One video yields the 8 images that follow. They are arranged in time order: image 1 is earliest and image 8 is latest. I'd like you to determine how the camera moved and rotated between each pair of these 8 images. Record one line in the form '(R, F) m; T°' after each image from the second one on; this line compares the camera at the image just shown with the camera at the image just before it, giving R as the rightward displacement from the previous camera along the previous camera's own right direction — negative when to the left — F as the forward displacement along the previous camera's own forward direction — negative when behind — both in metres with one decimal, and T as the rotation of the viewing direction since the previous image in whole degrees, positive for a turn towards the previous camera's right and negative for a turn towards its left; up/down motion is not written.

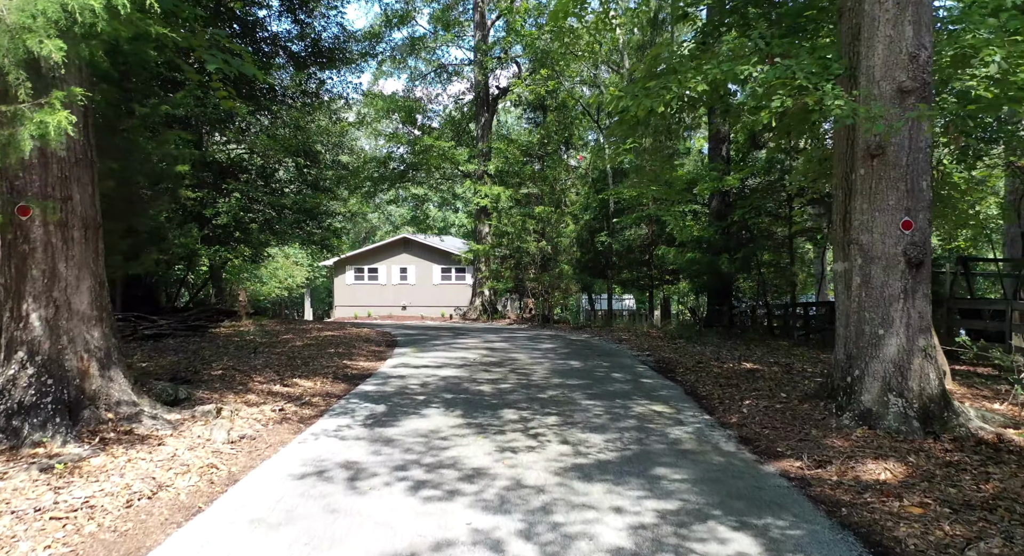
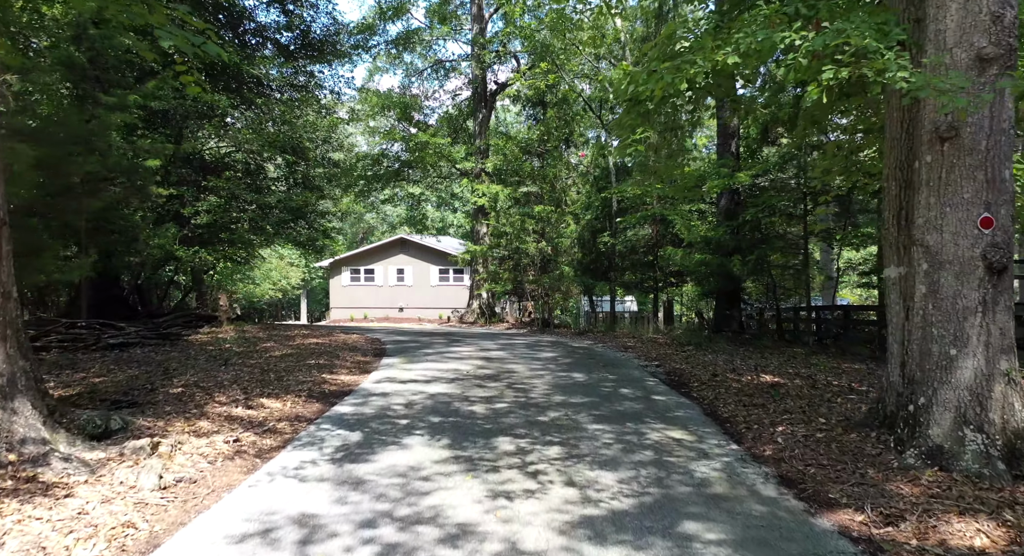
(0.0, +0.8) m; 0°
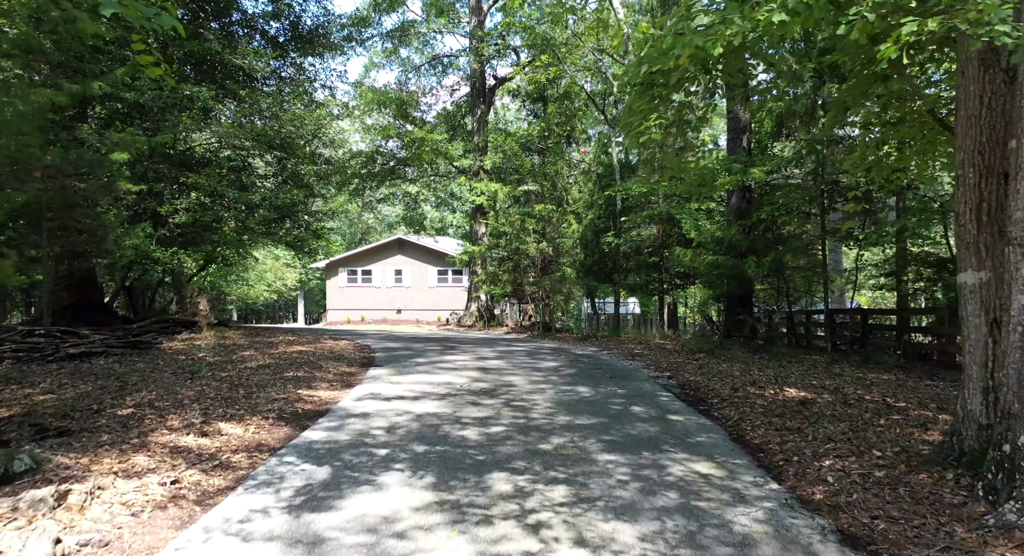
(0.0, +0.8) m; 0°
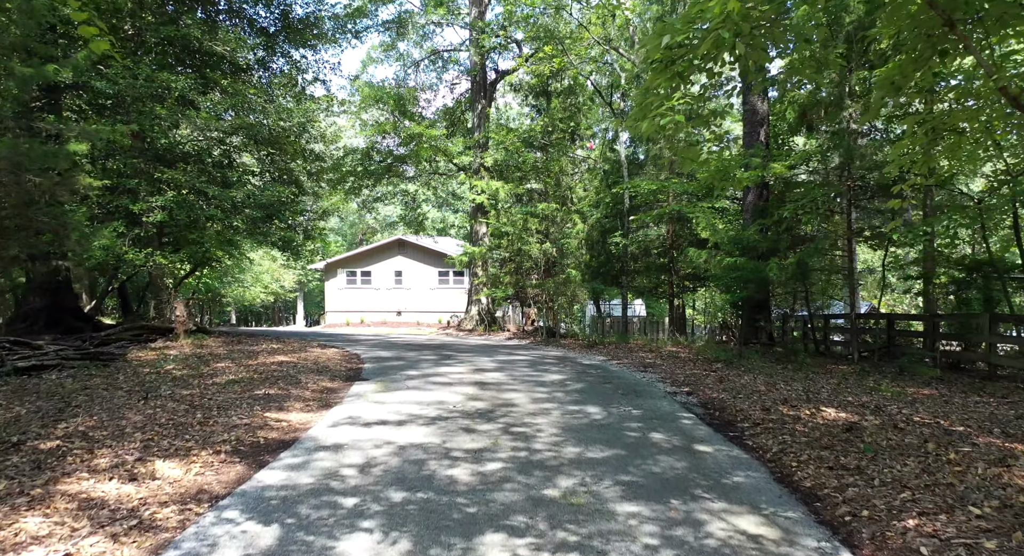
(0.0, +1.0) m; 0°
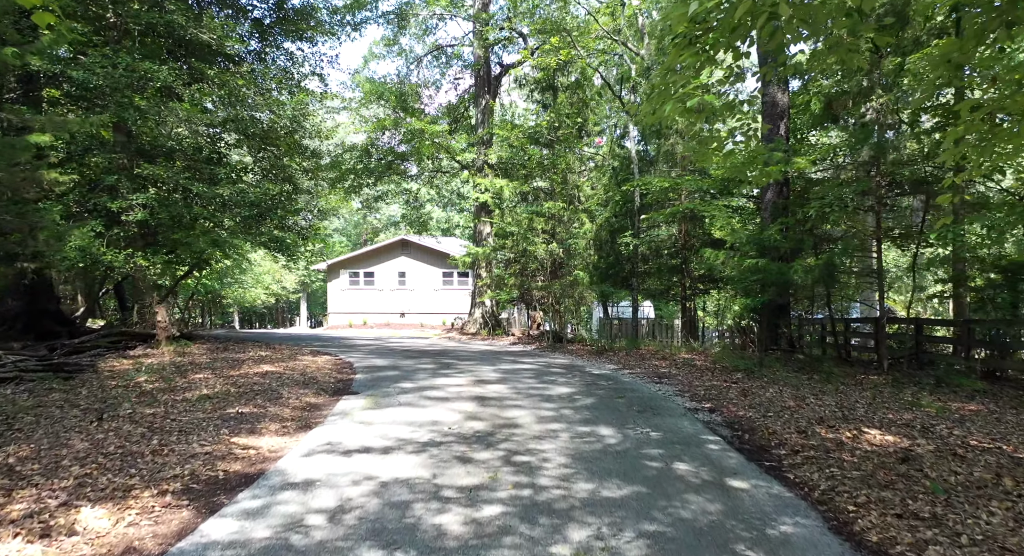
(0.0, +0.8) m; 0°
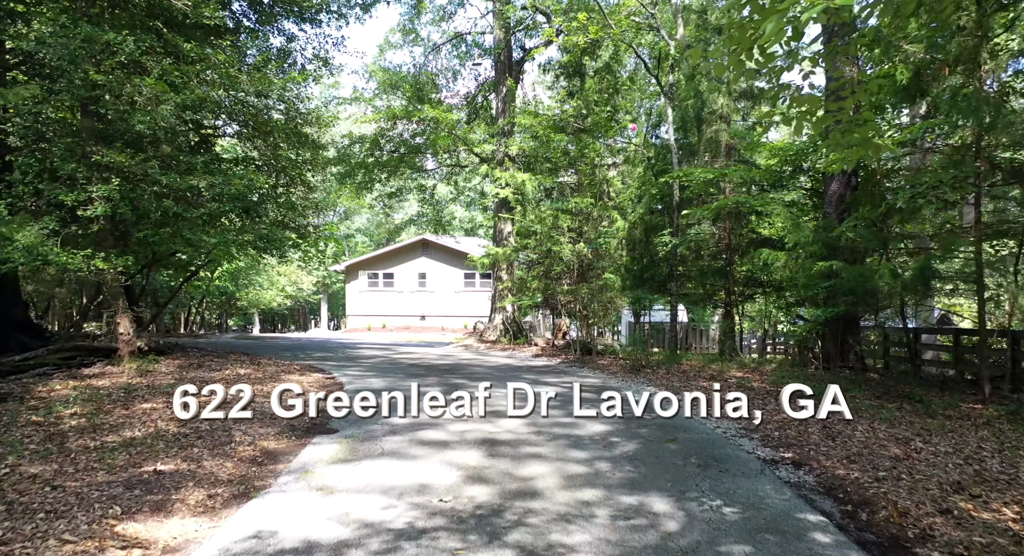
(+0.1, +1.8) m; -2°
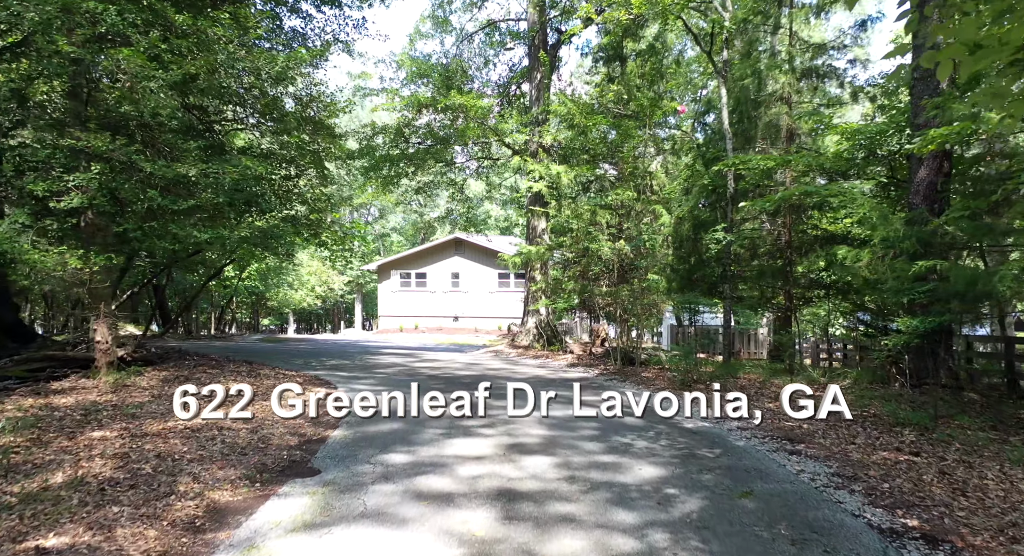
(+0.1, +1.4) m; -3°
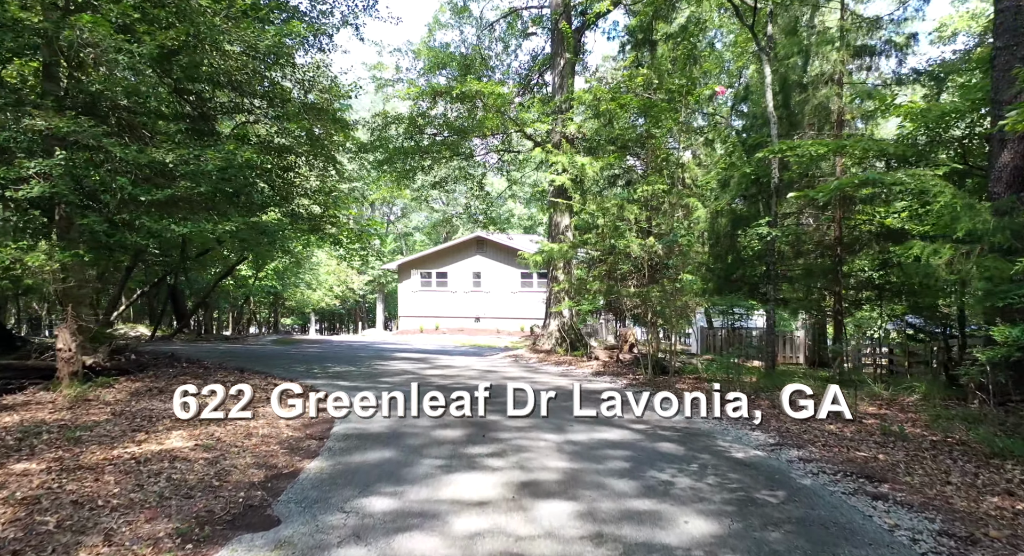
(+0.1, +1.2) m; -2°
